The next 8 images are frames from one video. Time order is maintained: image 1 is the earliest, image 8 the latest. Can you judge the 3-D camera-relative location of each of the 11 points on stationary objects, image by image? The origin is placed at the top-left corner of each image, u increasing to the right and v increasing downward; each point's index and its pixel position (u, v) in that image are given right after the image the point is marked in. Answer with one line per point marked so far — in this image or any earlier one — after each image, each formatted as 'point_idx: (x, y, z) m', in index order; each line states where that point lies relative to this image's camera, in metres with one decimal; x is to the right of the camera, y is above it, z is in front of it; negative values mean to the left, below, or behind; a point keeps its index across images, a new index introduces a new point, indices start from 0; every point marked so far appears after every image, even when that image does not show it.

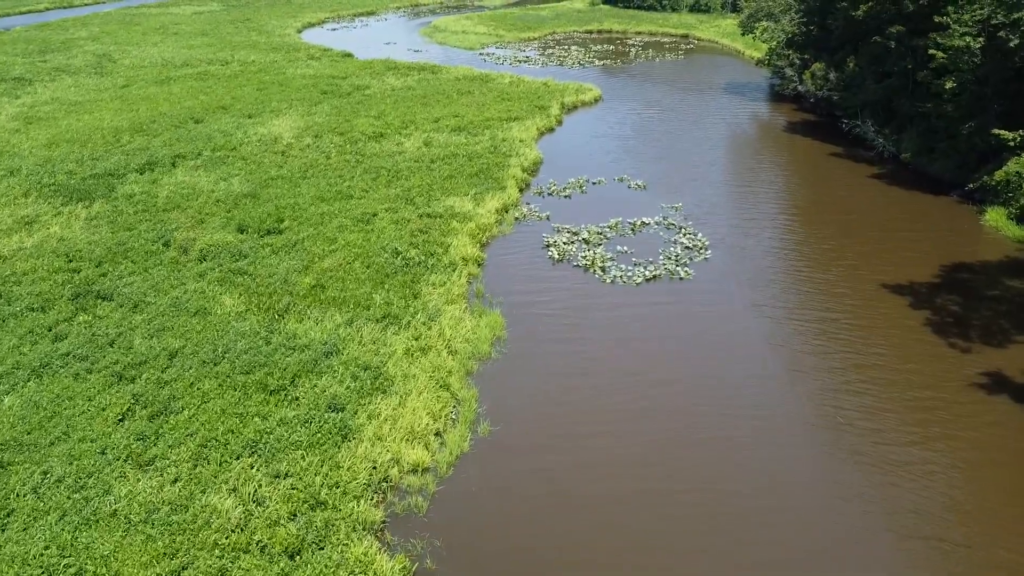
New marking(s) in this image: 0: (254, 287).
0: (-5.4, 0.0, +16.8) m
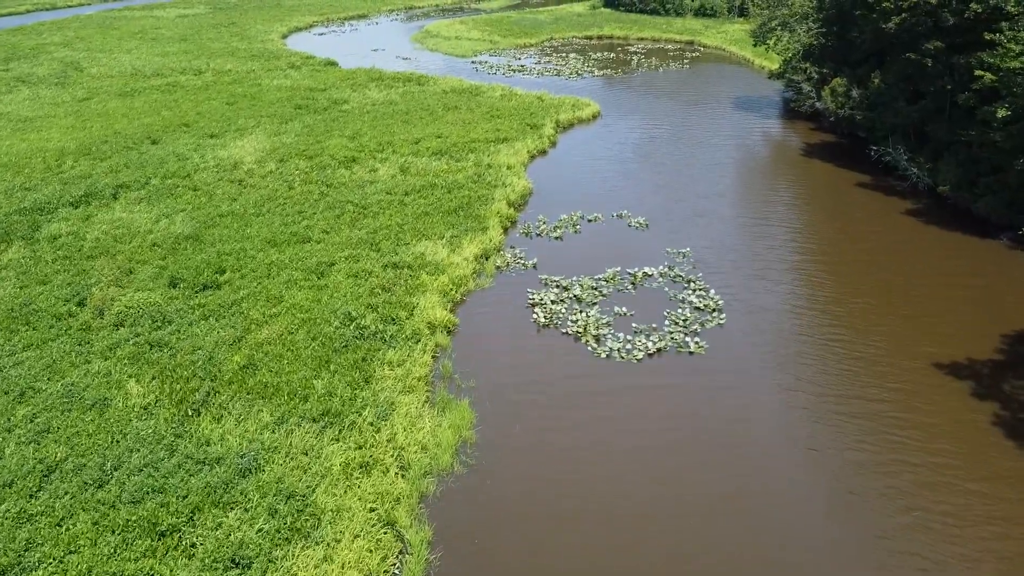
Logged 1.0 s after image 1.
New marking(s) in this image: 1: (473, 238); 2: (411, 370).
0: (-5.9, -1.4, +13.8) m
1: (-0.9, +1.2, +19.6) m
2: (-1.8, -1.4, +13.9) m
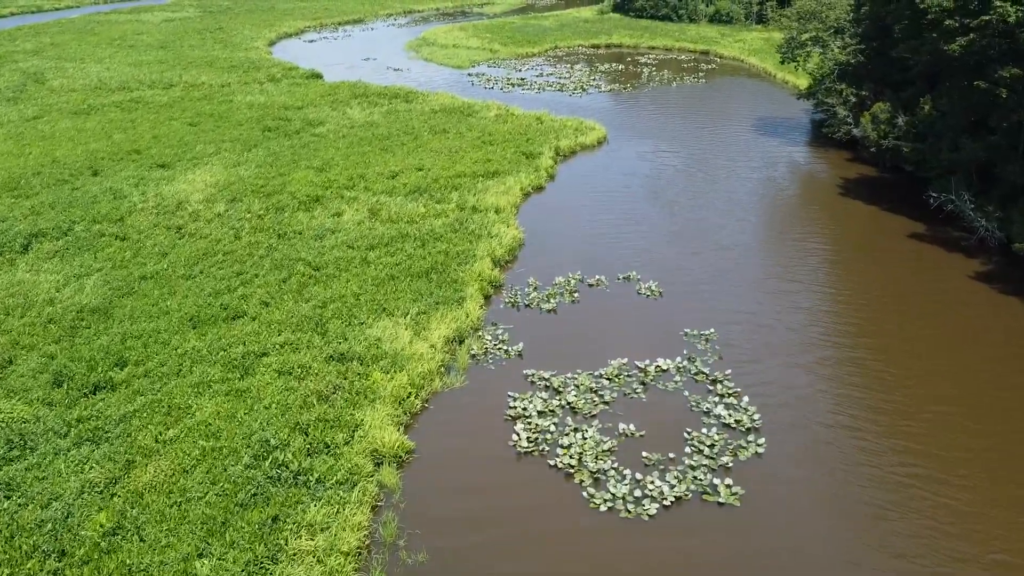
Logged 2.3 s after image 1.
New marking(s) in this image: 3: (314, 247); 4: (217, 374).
0: (-6.3, -3.1, +10.1) m
1: (-1.3, -0.5, +15.9) m
2: (-2.2, -3.1, +10.1) m
3: (-4.7, +1.0, +19.0) m
4: (-5.0, -1.5, +13.5) m
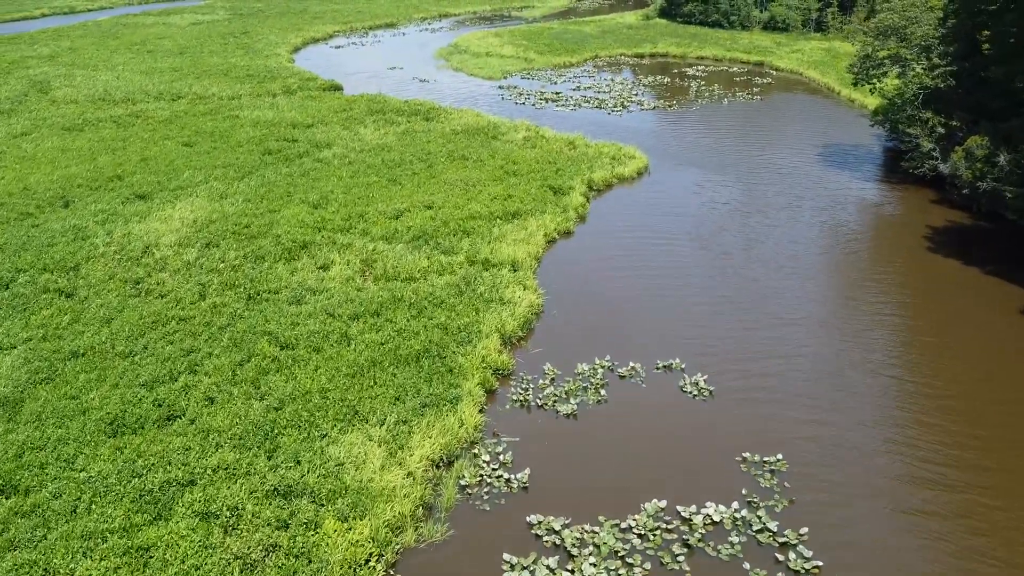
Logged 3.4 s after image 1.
0: (-6.6, -4.5, +6.9) m
1: (-1.2, -2.1, +12.4) m
2: (-2.5, -4.7, +6.7) m
3: (-4.4, -0.5, +15.7) m
4: (-5.0, -2.9, +10.2) m
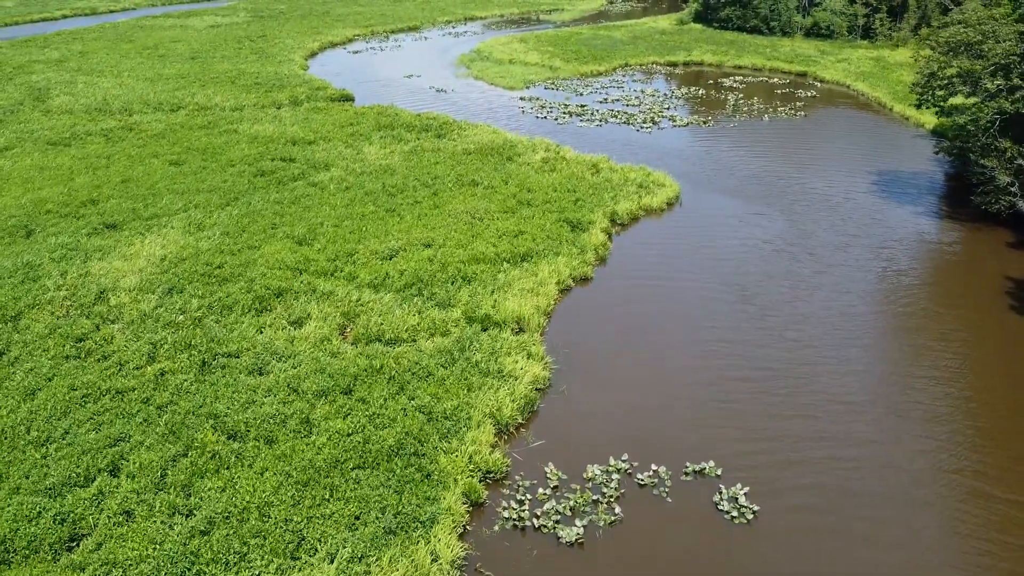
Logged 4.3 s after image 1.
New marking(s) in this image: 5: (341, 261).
0: (-7.0, -5.6, +4.4) m
1: (-1.4, -3.2, +9.8) m
2: (-2.9, -5.8, +4.1) m
3: (-4.4, -1.6, +13.1) m
4: (-5.3, -4.1, +7.7) m
5: (-3.9, +0.6, +18.3) m
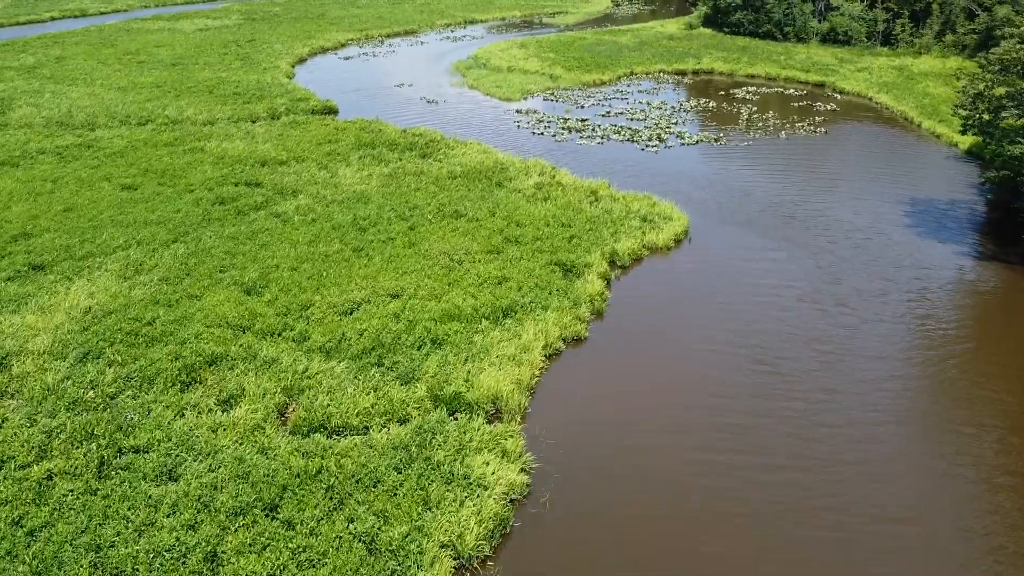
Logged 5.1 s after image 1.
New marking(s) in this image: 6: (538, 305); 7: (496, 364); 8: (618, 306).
0: (-7.5, -6.8, +1.8) m
1: (-1.9, -4.4, +7.1) m
2: (-3.4, -7.0, +1.5) m
3: (-4.8, -2.8, +10.5) m
4: (-5.7, -5.2, +5.1) m
5: (-4.3, -0.5, +15.6) m
6: (+0.6, -0.4, +16.2) m
7: (-0.2, -1.4, +14.0) m
8: (+2.3, -0.4, +17.1) m
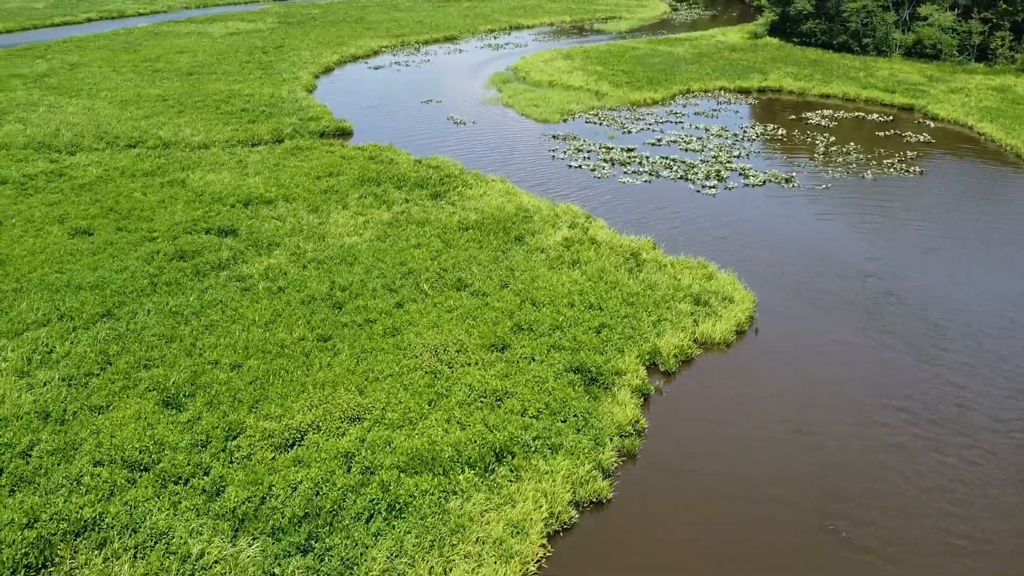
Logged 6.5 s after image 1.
0: (-8.6, -8.5, -2.1) m
1: (-2.6, -6.3, +2.9) m
2: (-4.5, -8.8, -2.6) m
3: (-5.3, -4.6, +6.5) m
4: (-6.6, -7.0, +1.1) m
5: (-4.3, -2.3, +11.5) m
6: (+0.5, -2.3, +11.8) m
7: (-0.4, -3.3, +9.7) m
8: (+2.3, -2.4, +12.6) m
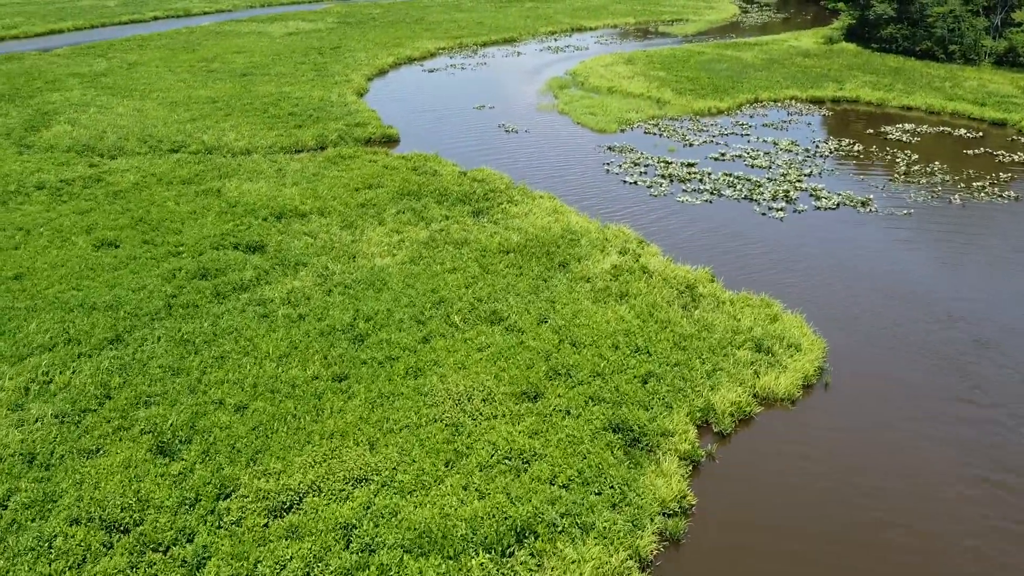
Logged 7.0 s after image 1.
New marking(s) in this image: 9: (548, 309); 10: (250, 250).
0: (-9.4, -8.9, -3.0) m
1: (-3.0, -6.9, +1.5) m
2: (-5.4, -9.4, -3.8) m
3: (-5.4, -5.1, +5.3) m
4: (-7.2, -7.4, +0.1) m
5: (-4.0, -2.9, +10.3) m
6: (+0.8, -3.0, +10.2) m
7: (-0.3, -3.9, +8.2) m
8: (+2.7, -3.1, +10.9) m
9: (+0.7, -0.4, +15.8) m
10: (-6.2, +0.9, +18.9) m
